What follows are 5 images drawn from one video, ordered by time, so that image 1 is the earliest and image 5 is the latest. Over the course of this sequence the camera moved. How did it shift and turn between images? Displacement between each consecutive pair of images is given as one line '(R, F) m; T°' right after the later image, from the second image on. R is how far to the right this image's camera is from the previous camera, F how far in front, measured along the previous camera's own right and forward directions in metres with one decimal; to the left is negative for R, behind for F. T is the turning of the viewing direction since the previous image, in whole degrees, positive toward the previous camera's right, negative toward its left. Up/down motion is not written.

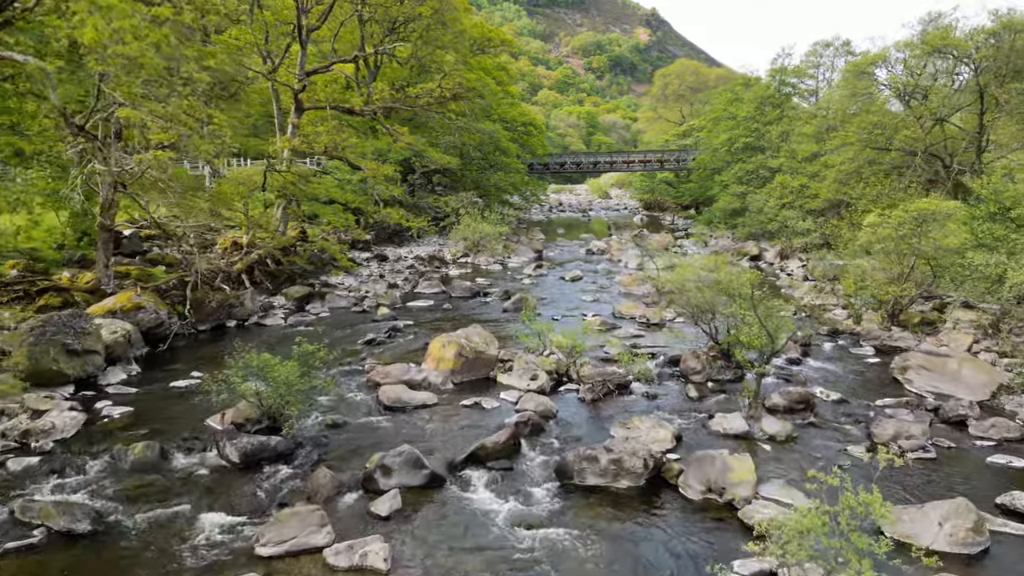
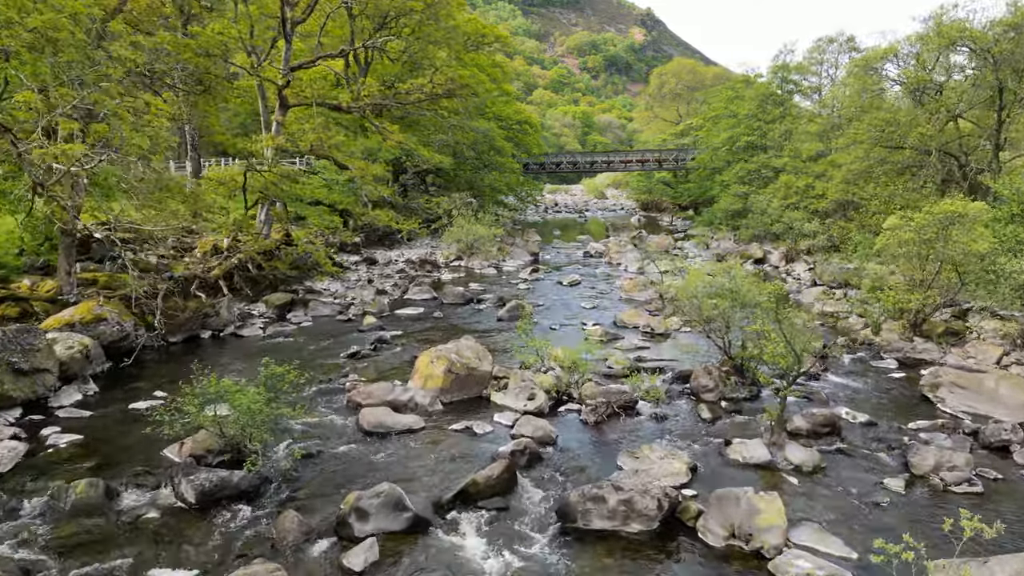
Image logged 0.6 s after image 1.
(0.0, +1.0) m; 0°
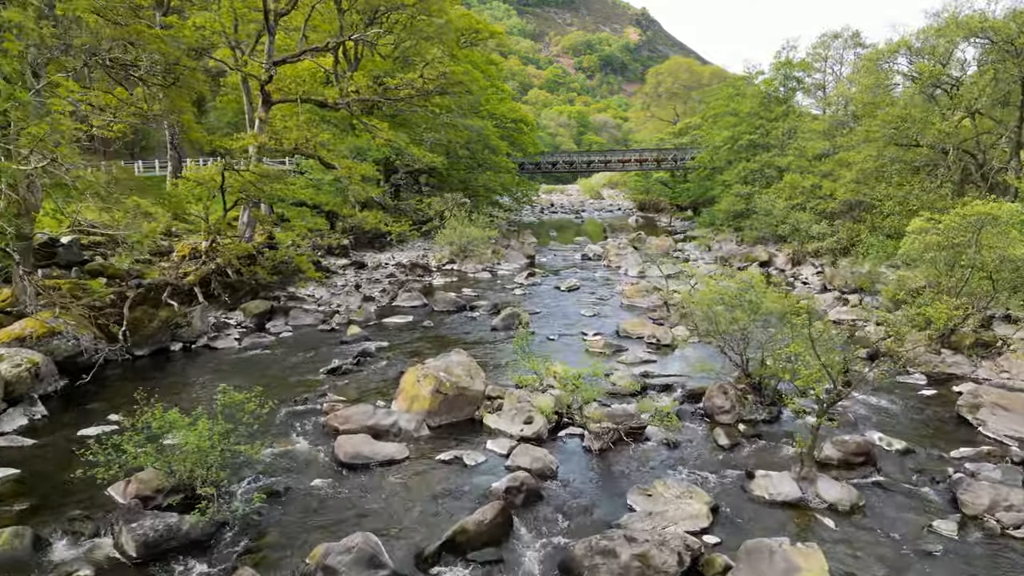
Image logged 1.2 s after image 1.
(0.0, +1.0) m; 0°
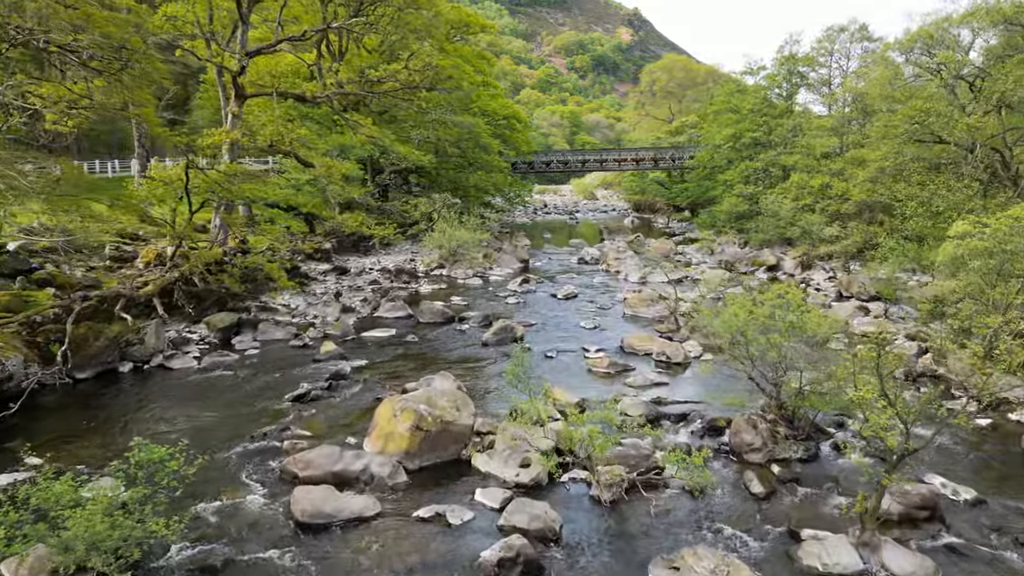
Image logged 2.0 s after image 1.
(0.0, +1.4) m; +1°
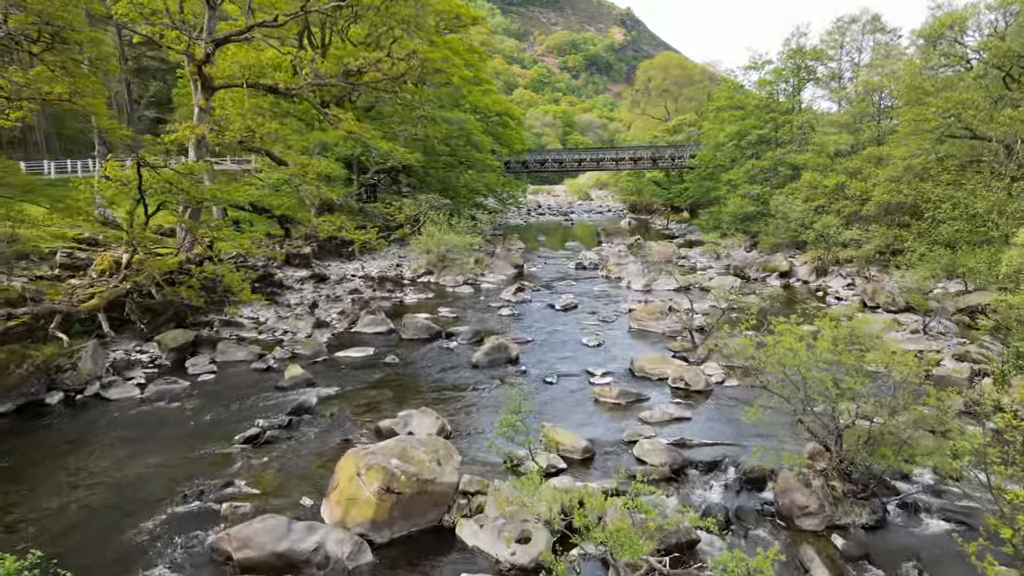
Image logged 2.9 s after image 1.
(0.0, +1.6) m; +1°
